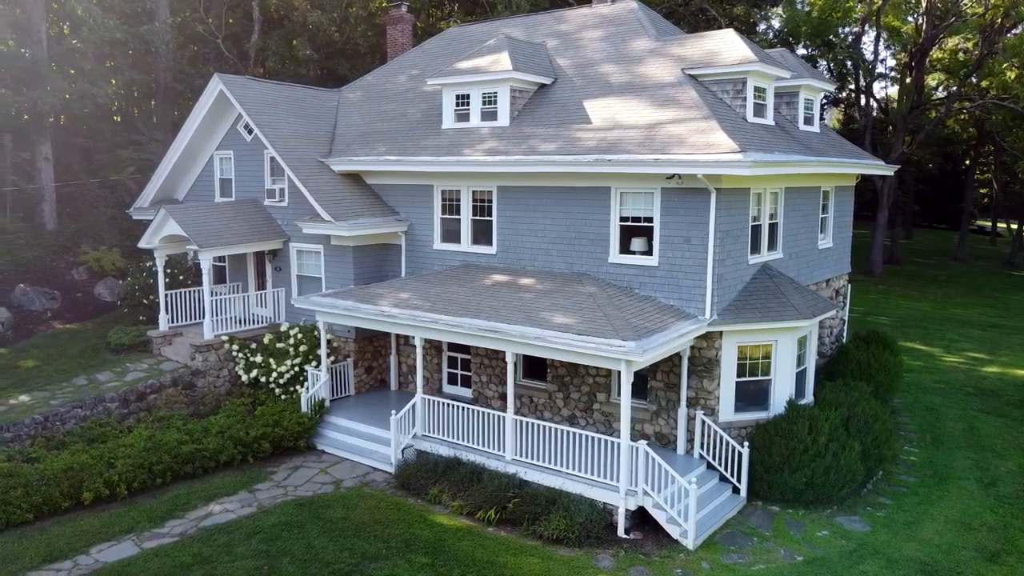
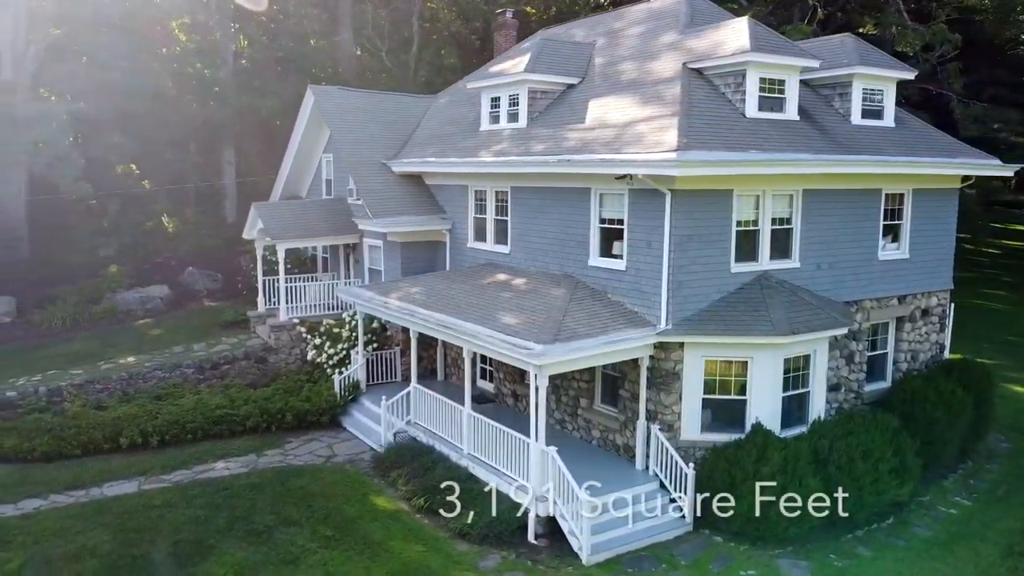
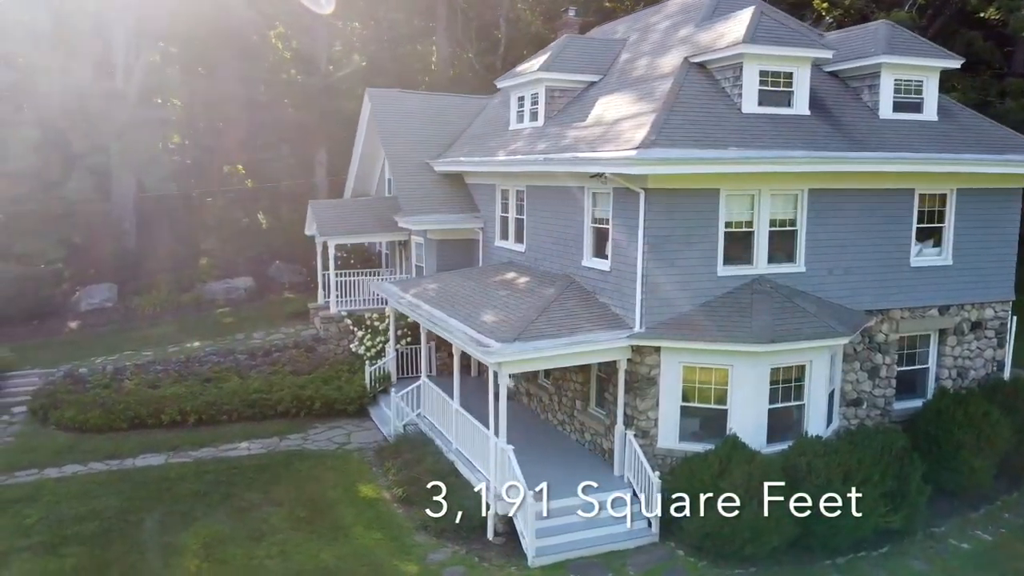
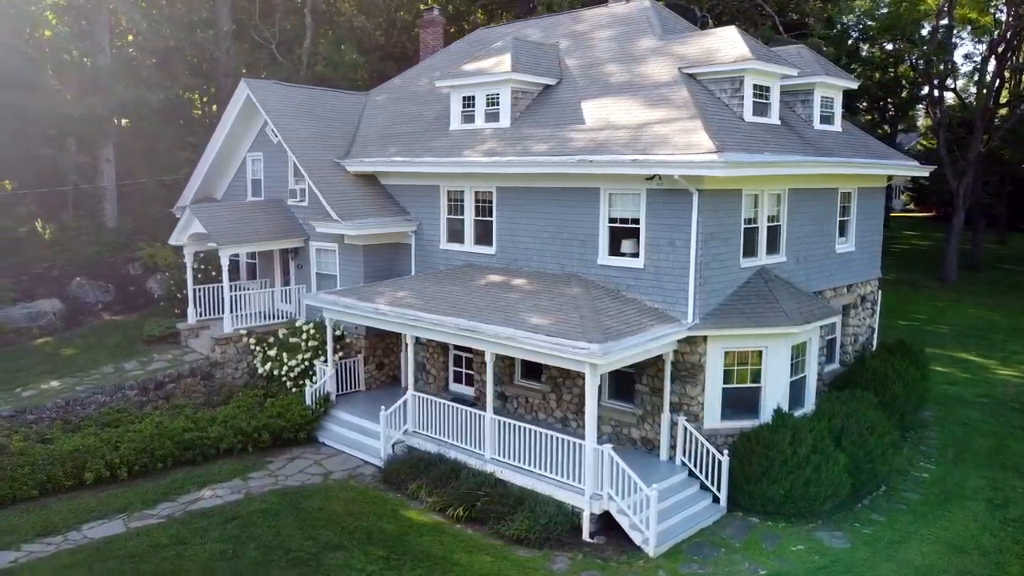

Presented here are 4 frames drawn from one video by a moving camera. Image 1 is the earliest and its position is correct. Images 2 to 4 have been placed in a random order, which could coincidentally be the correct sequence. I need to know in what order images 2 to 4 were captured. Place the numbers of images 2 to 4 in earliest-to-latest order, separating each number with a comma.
4, 2, 3
